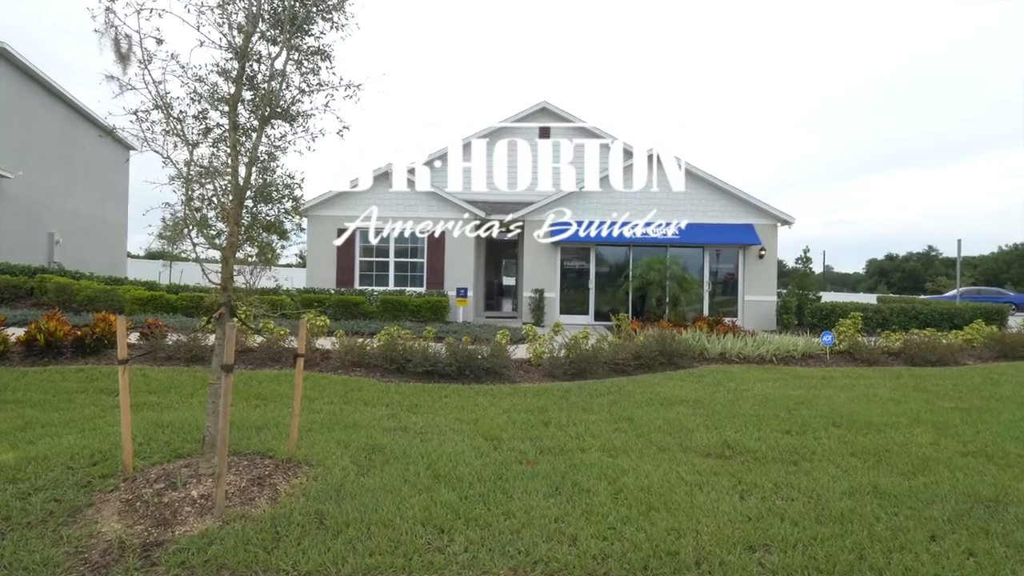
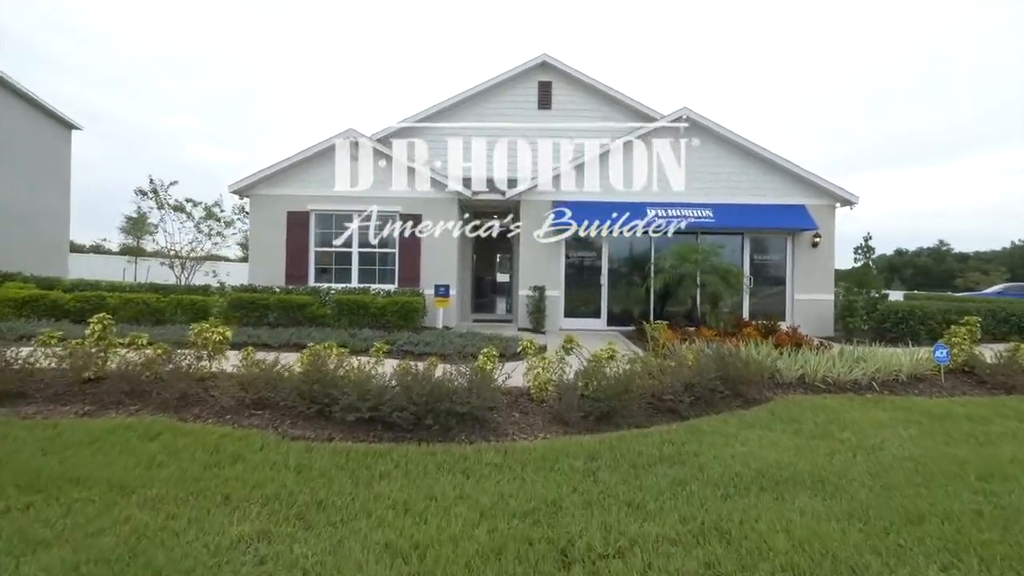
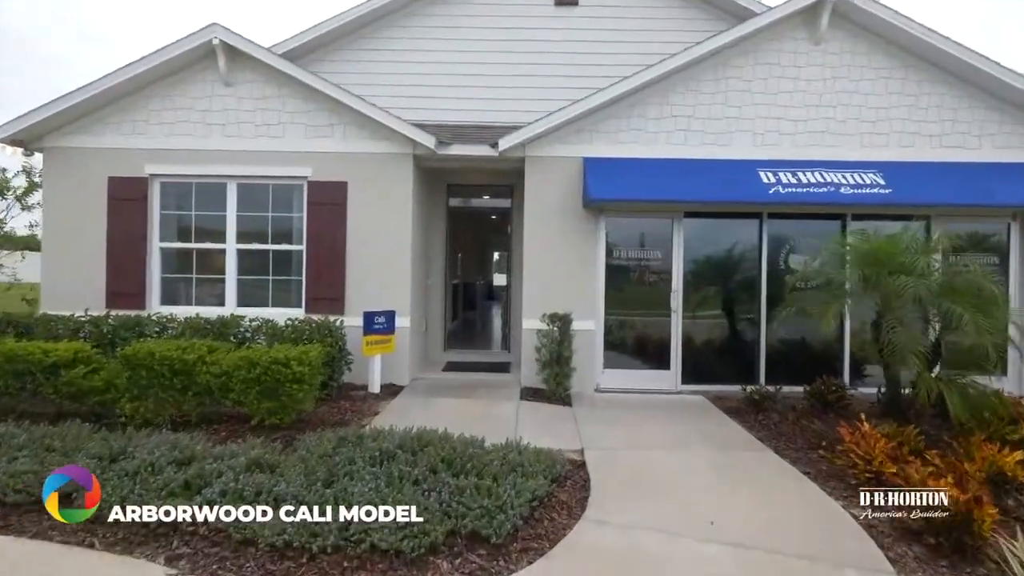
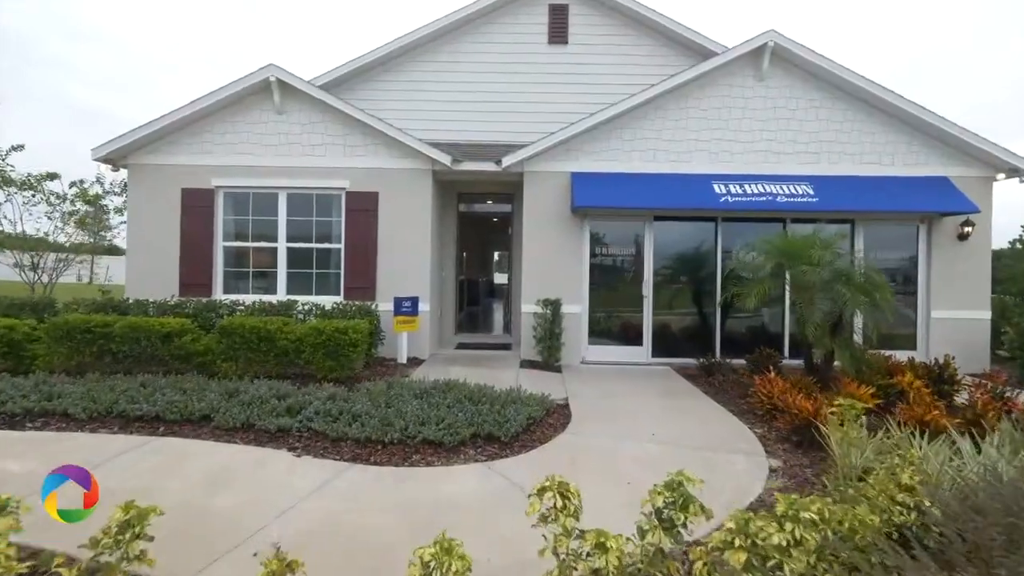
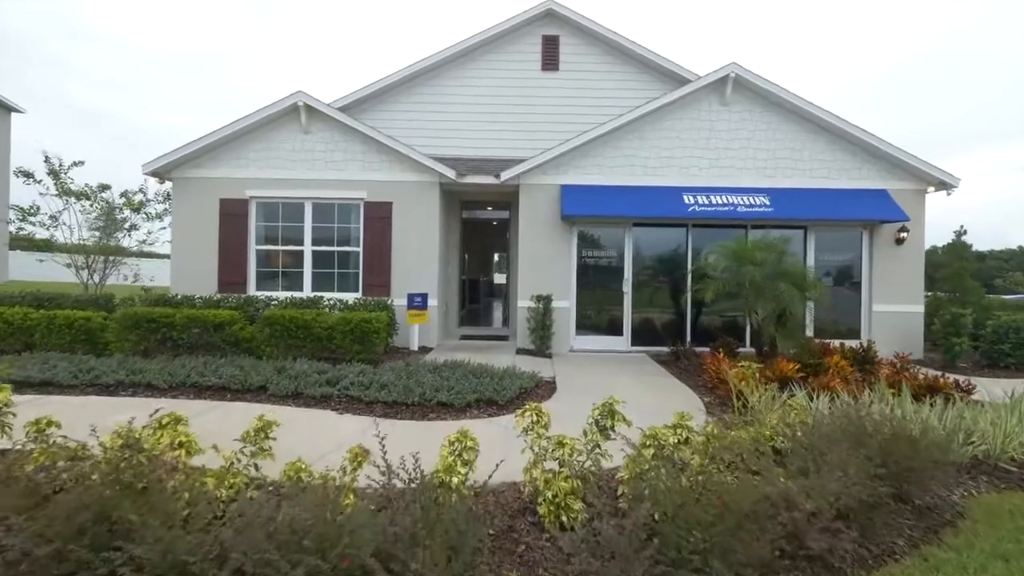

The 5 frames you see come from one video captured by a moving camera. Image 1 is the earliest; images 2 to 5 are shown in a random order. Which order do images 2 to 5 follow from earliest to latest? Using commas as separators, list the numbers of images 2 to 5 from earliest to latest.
2, 5, 4, 3
